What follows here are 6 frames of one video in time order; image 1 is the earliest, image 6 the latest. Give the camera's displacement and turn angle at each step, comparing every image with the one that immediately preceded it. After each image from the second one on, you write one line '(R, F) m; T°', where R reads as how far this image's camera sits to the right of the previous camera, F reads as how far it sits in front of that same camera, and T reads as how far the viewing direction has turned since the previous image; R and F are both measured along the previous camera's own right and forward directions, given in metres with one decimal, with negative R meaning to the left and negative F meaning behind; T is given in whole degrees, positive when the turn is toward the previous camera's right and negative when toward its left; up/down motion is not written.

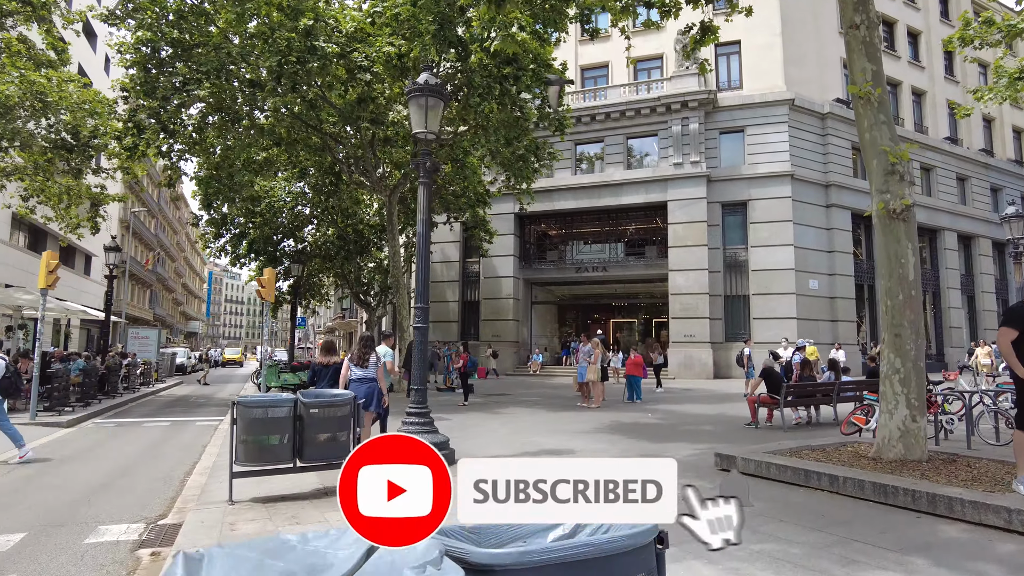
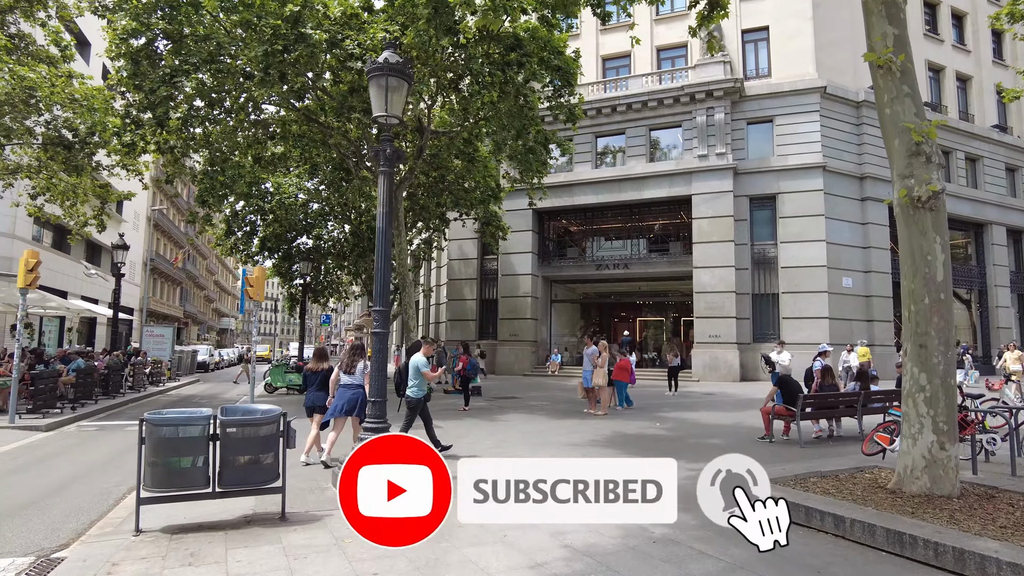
(+0.6, +0.8) m; -3°
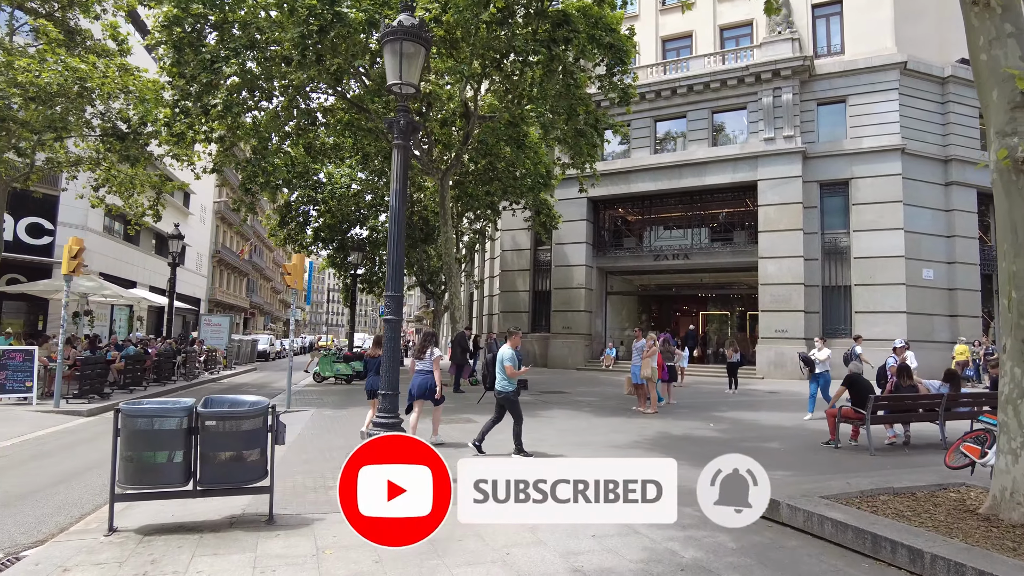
(+0.3, +0.7) m; -5°
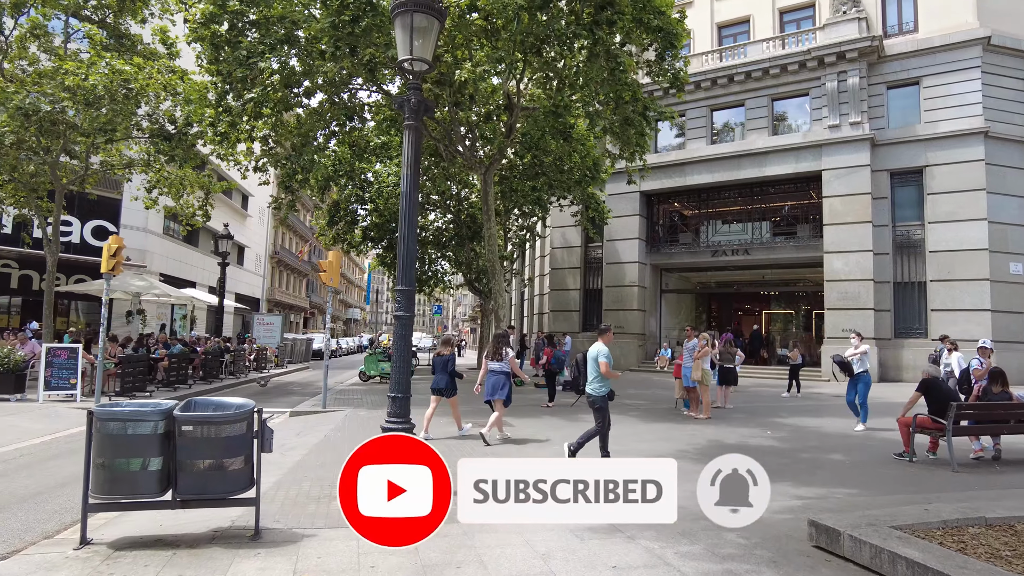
(+0.3, +0.6) m; -5°
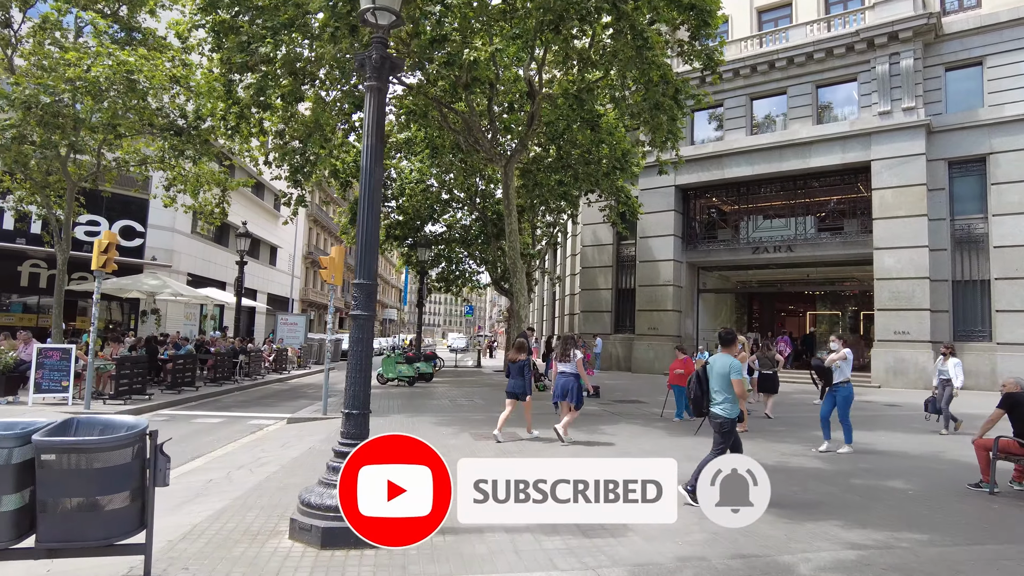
(+0.4, +1.0) m; -3°
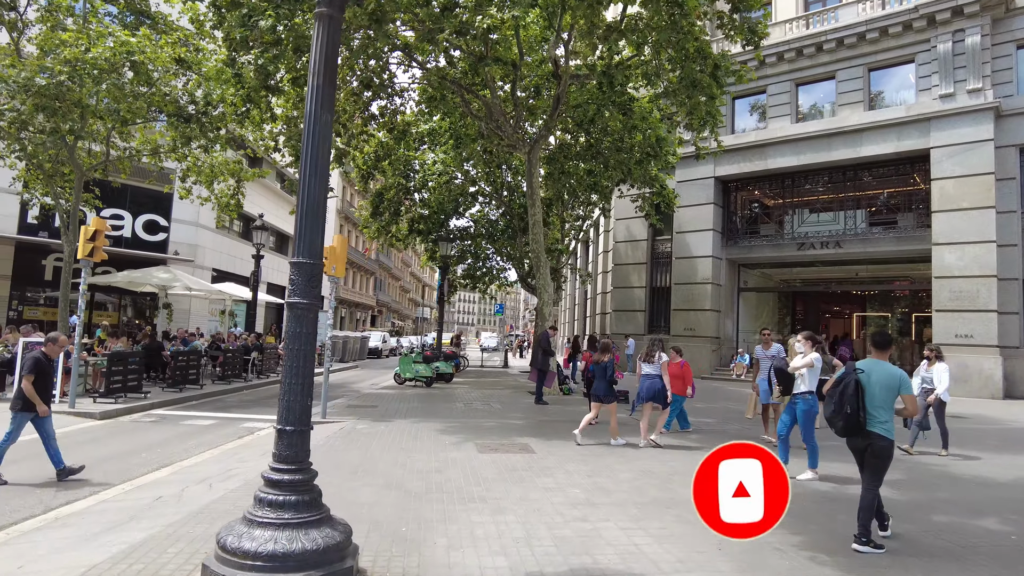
(+0.3, +1.1) m; -3°
